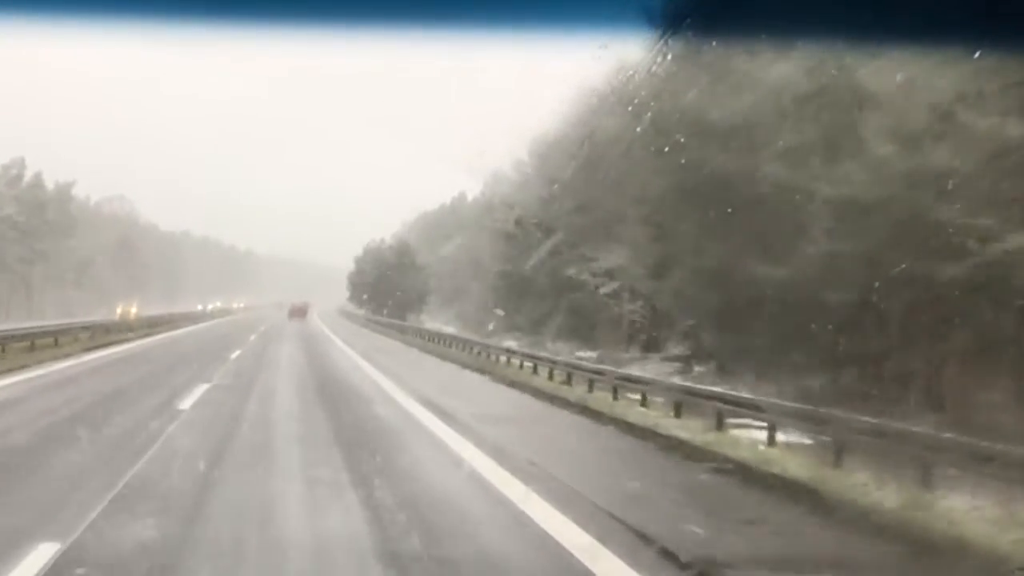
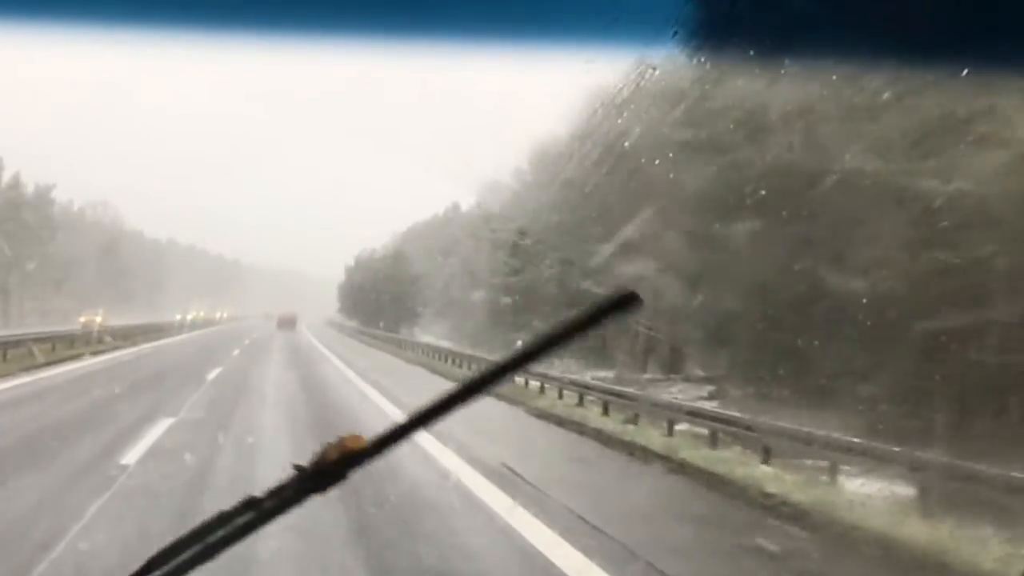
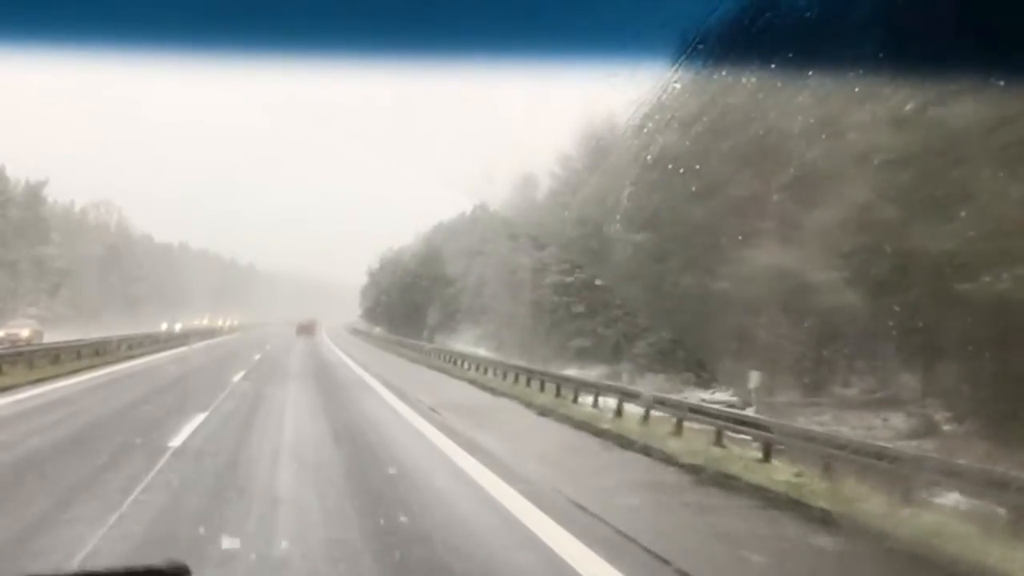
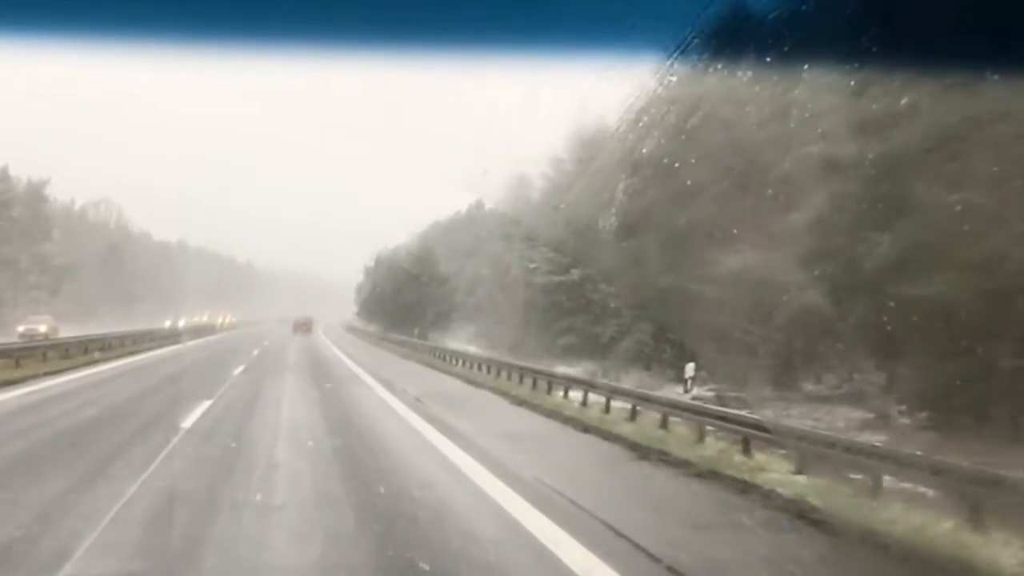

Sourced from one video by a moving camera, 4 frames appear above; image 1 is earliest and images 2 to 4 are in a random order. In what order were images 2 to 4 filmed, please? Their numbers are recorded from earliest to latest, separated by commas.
2, 4, 3
